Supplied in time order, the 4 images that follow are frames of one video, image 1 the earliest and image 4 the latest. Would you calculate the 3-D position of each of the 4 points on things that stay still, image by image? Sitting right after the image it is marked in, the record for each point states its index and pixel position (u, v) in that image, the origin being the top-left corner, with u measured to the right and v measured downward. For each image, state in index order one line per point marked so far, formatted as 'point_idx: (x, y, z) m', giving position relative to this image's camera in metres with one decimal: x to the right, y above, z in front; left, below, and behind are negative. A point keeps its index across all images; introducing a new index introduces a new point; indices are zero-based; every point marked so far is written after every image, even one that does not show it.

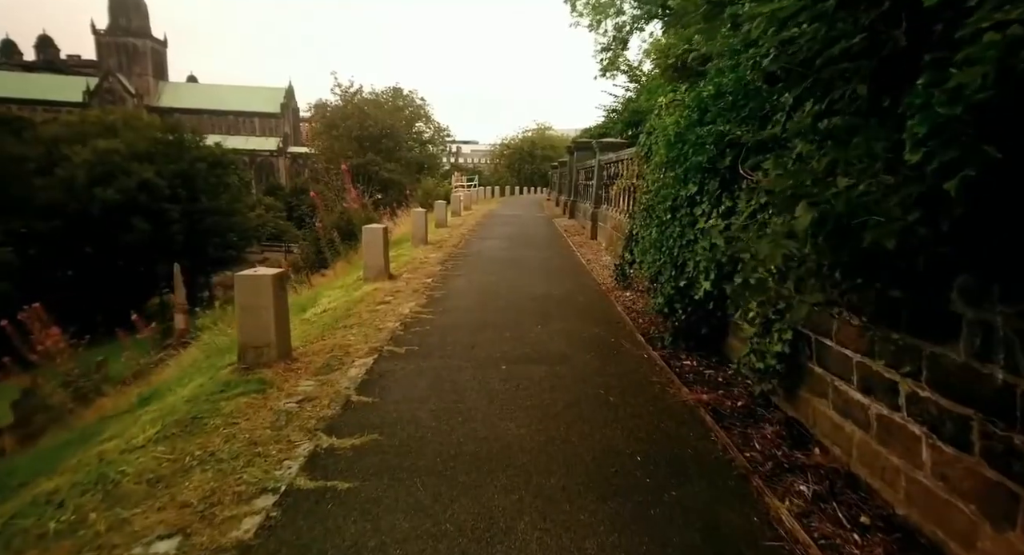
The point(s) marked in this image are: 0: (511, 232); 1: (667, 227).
0: (0.0, +1.2, +14.3) m
1: (+1.5, +0.5, +5.1) m
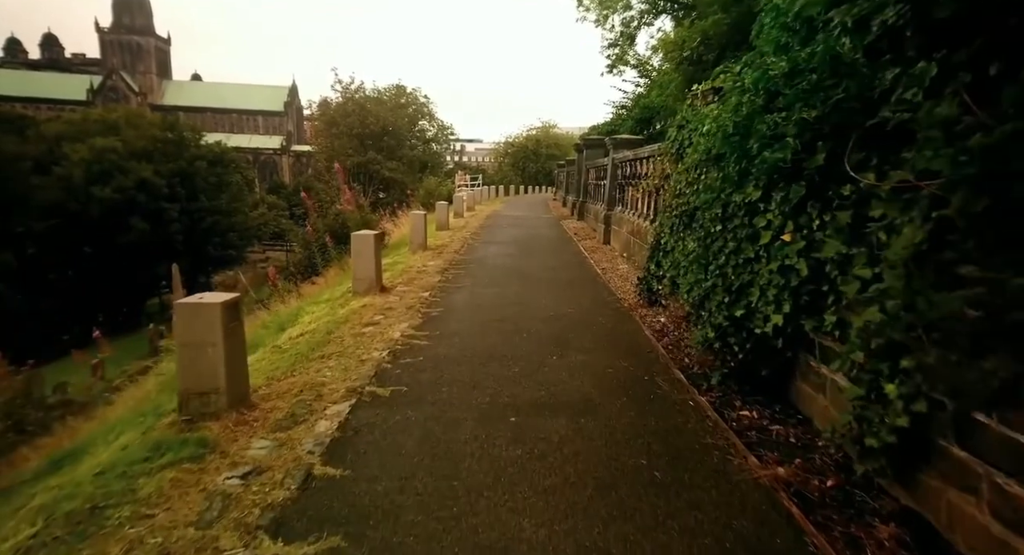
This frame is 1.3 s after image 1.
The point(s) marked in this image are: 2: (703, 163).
0: (+0.1, +1.1, +13.4) m
1: (+1.6, +0.3, +4.1) m
2: (+1.7, +1.0, +4.8) m
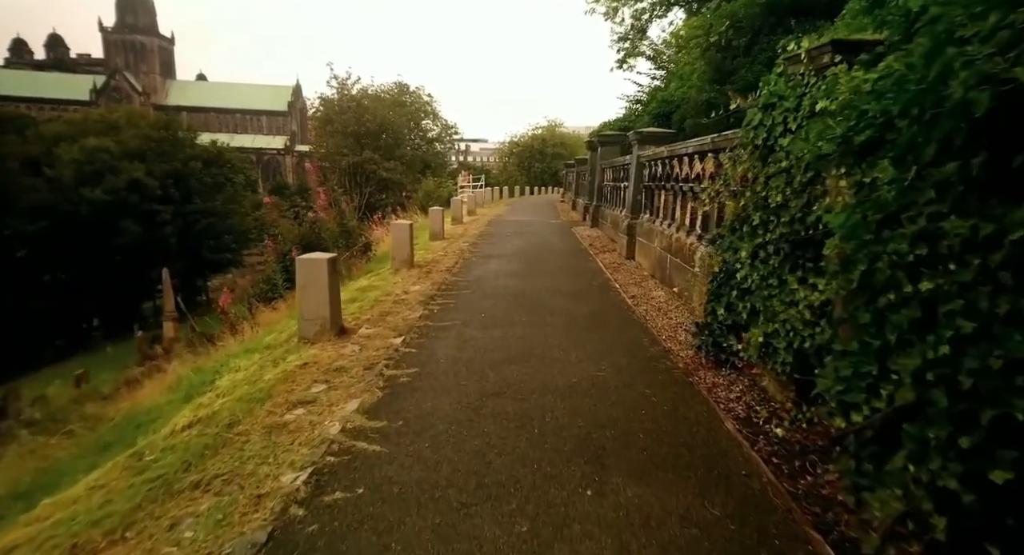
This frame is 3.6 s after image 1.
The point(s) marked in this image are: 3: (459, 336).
0: (+0.2, +0.7, +11.4) m
1: (+1.6, -0.1, +2.2) m
2: (+1.7, +0.6, +2.9) m
3: (-0.5, -0.6, +5.3) m
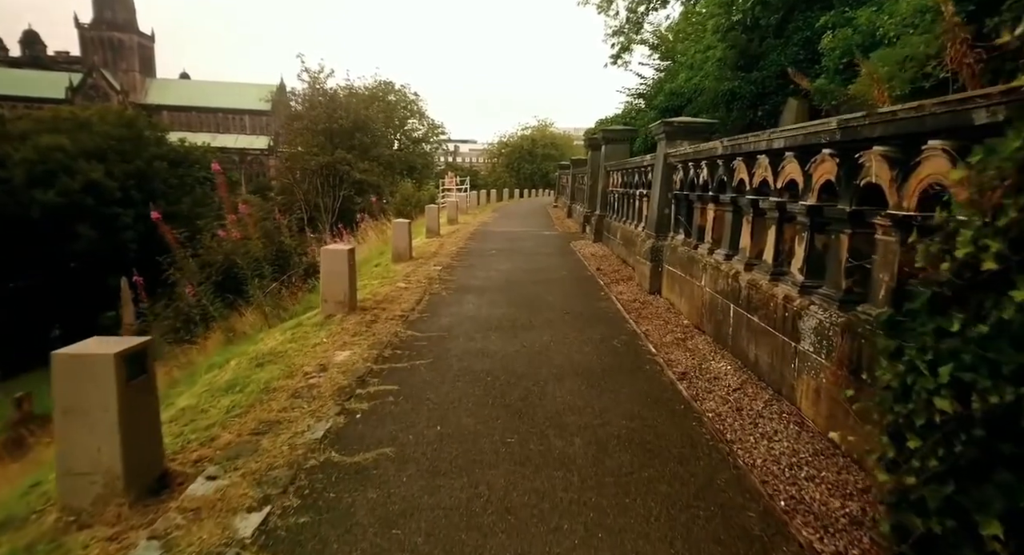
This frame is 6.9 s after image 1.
0: (0.0, +0.1, +8.9) m
1: (+1.5, -0.6, -0.3) m
2: (+1.6, +0.1, +0.4) m
3: (-0.7, -1.1, +2.7) m
